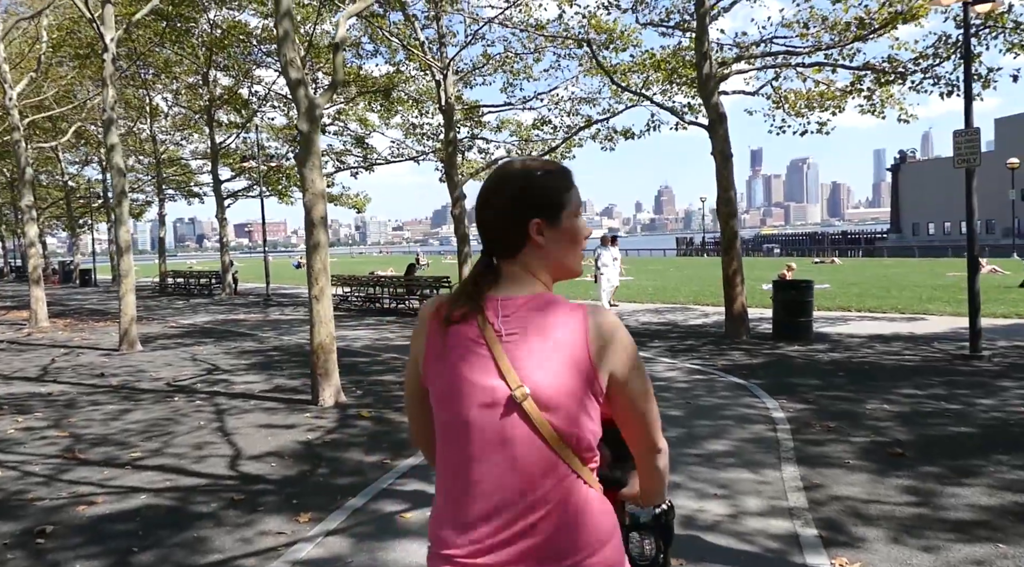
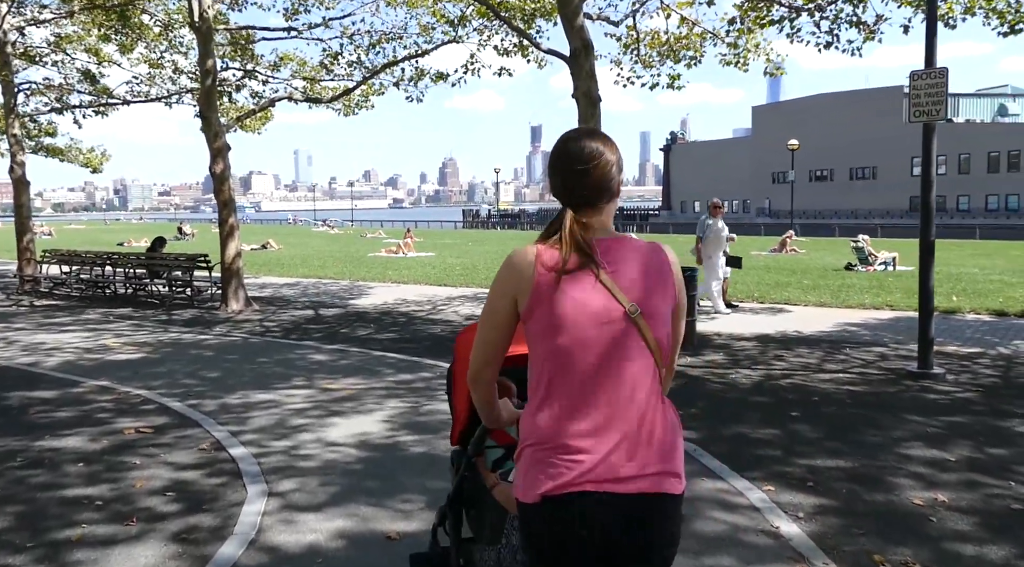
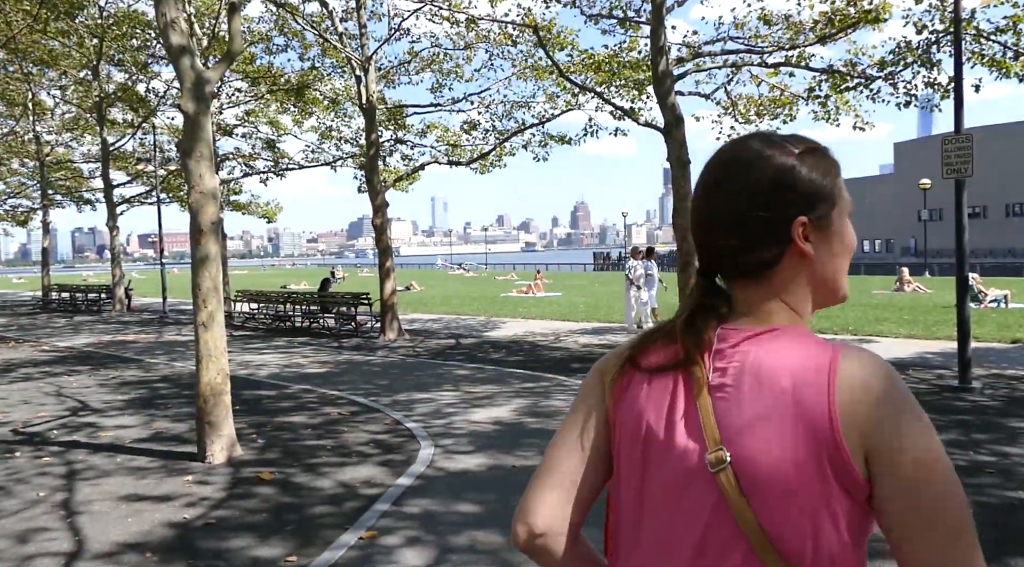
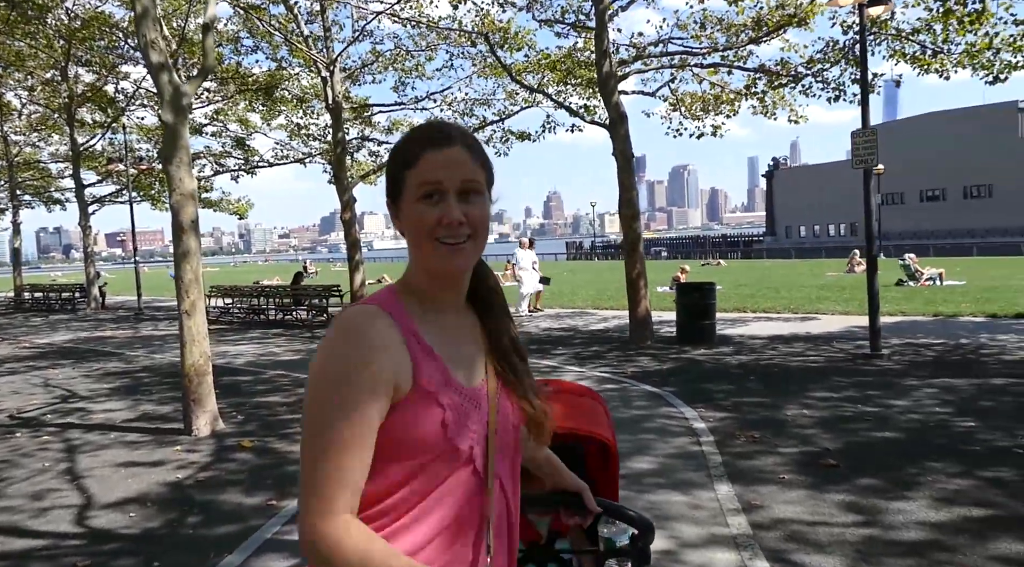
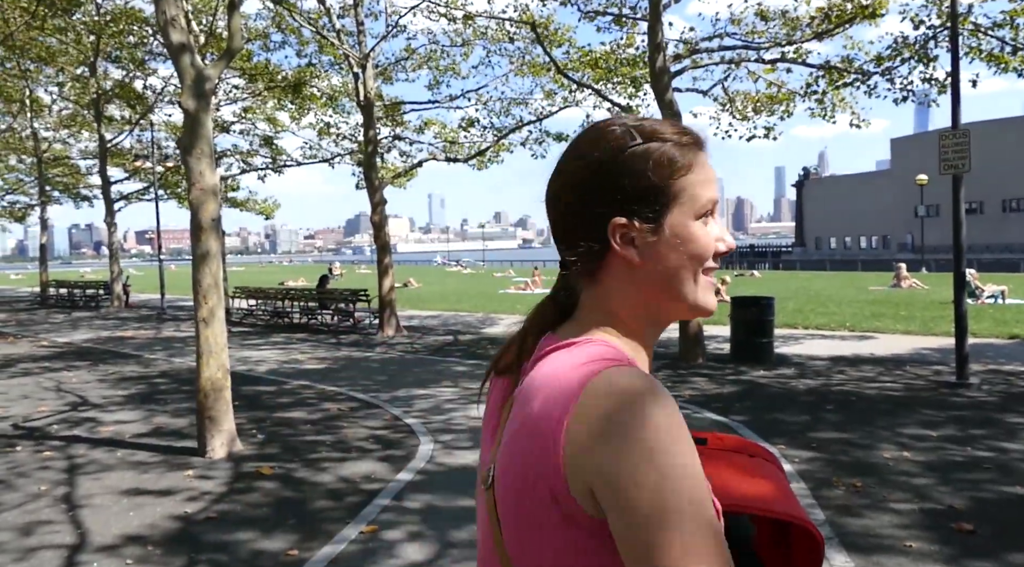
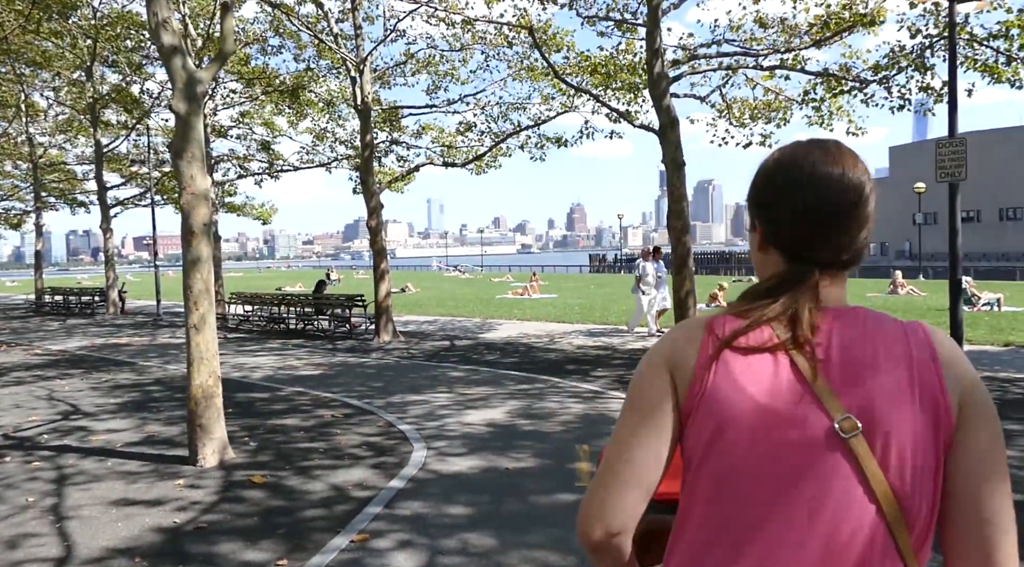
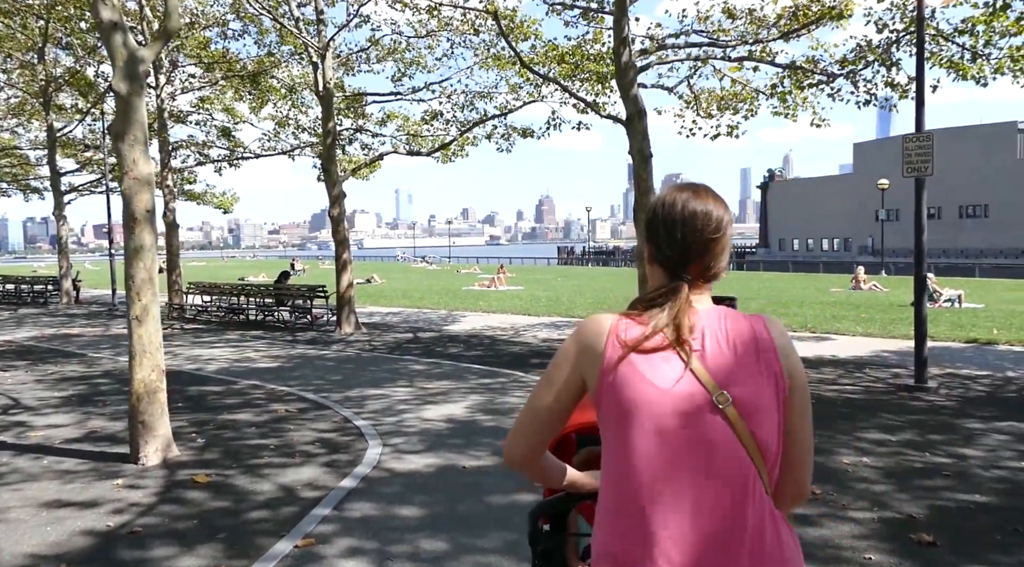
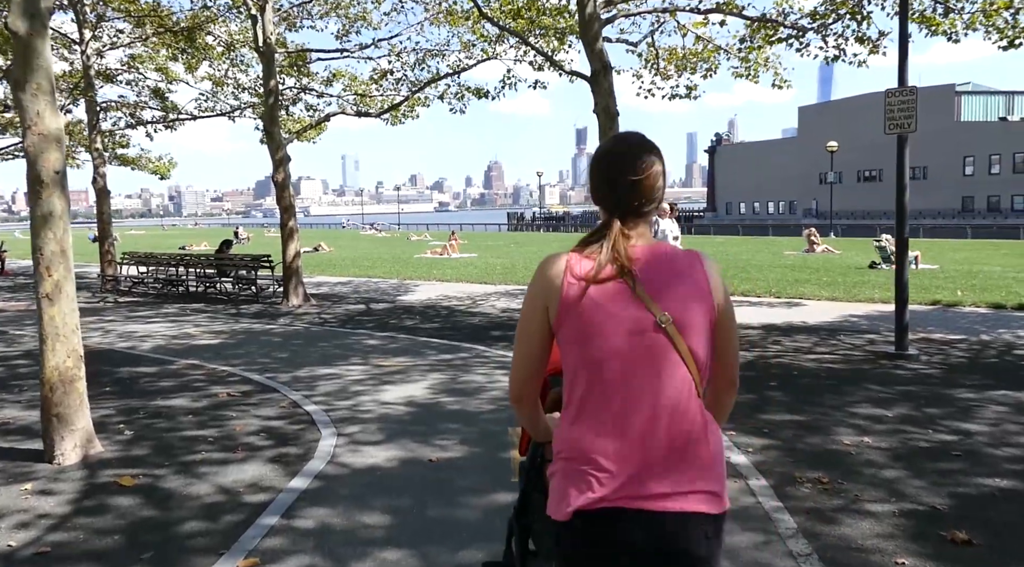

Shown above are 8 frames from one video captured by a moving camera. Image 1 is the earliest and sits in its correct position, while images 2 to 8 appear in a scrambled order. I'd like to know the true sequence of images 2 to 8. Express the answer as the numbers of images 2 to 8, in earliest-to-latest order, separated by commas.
4, 5, 3, 6, 7, 8, 2
